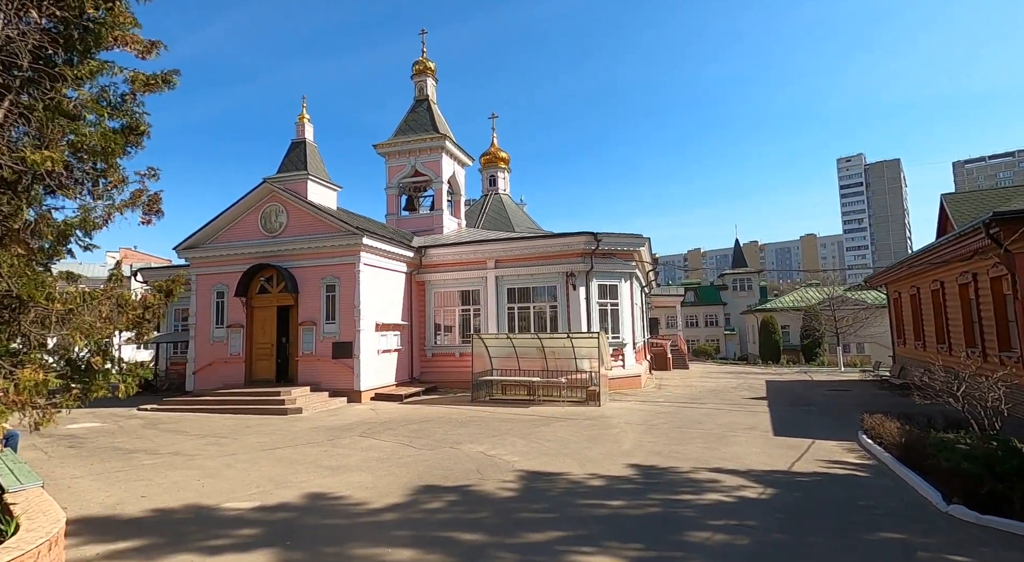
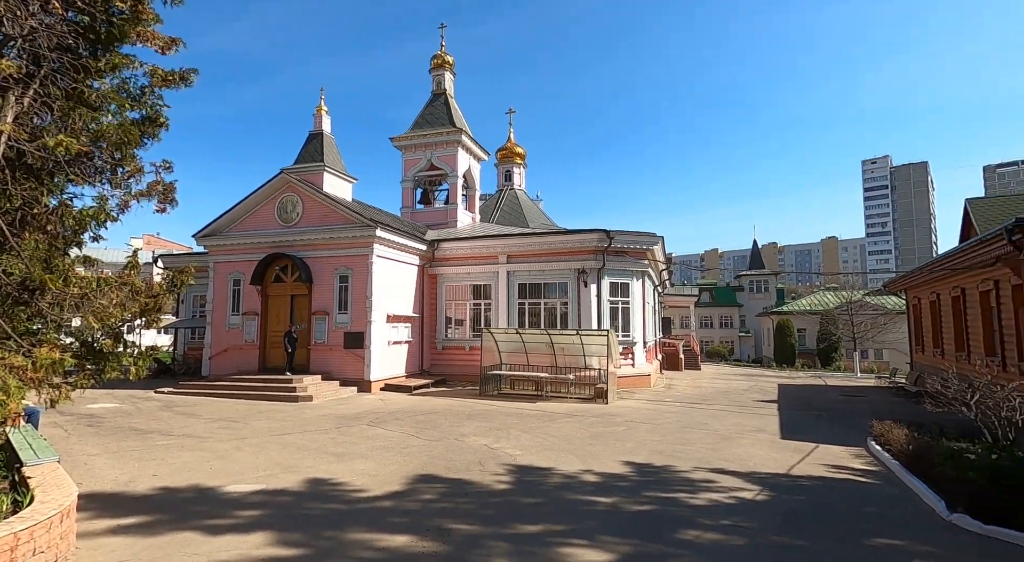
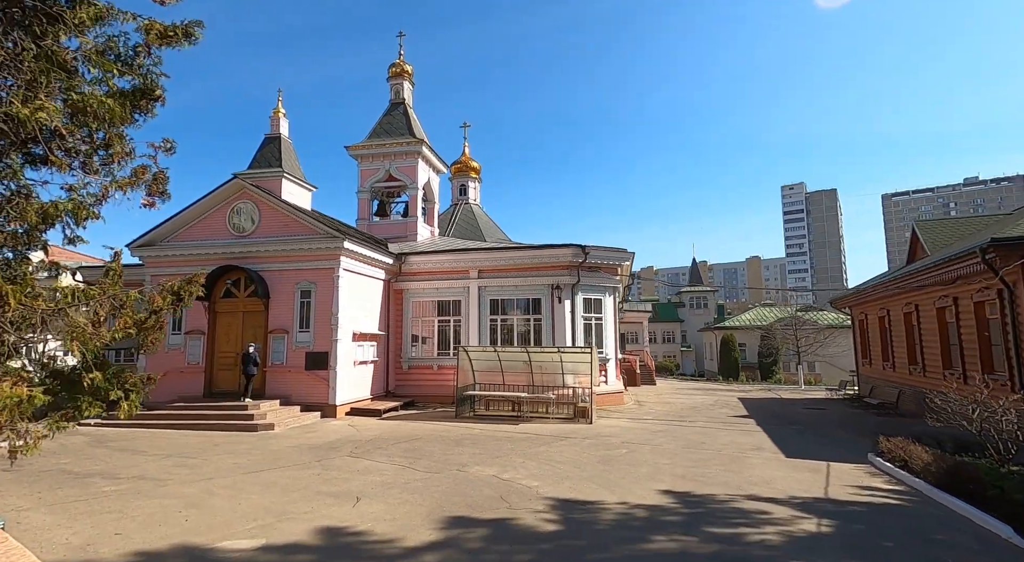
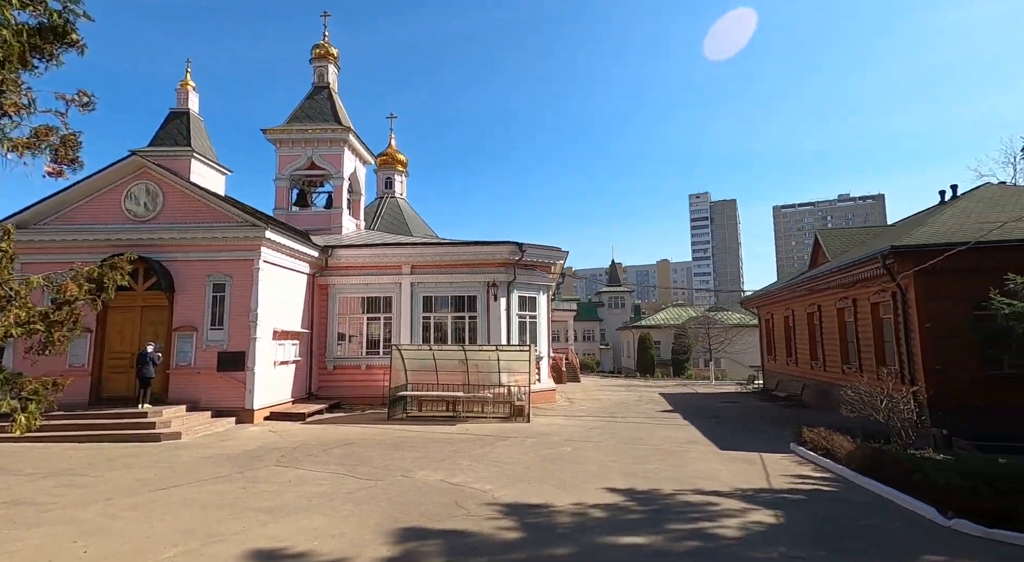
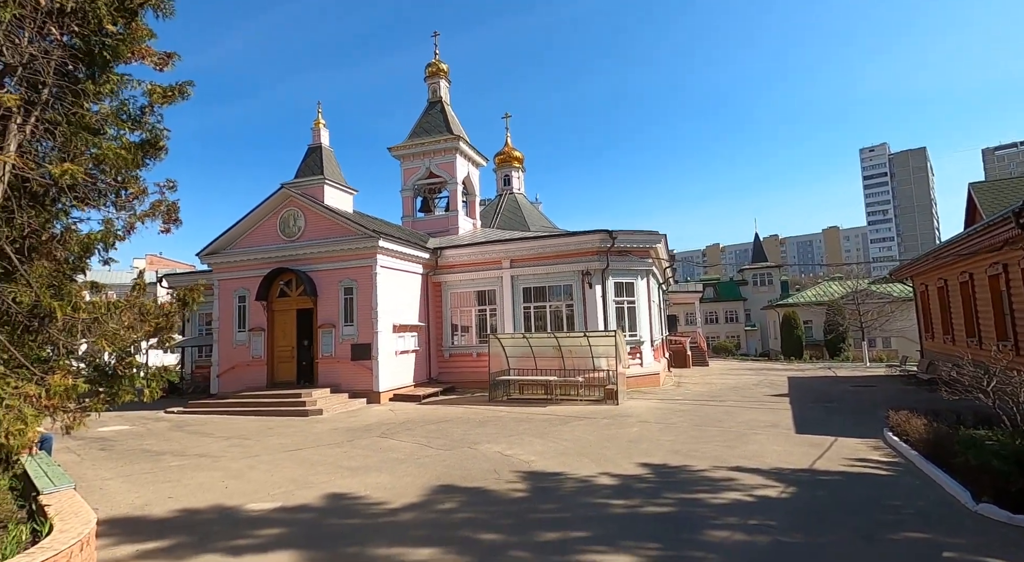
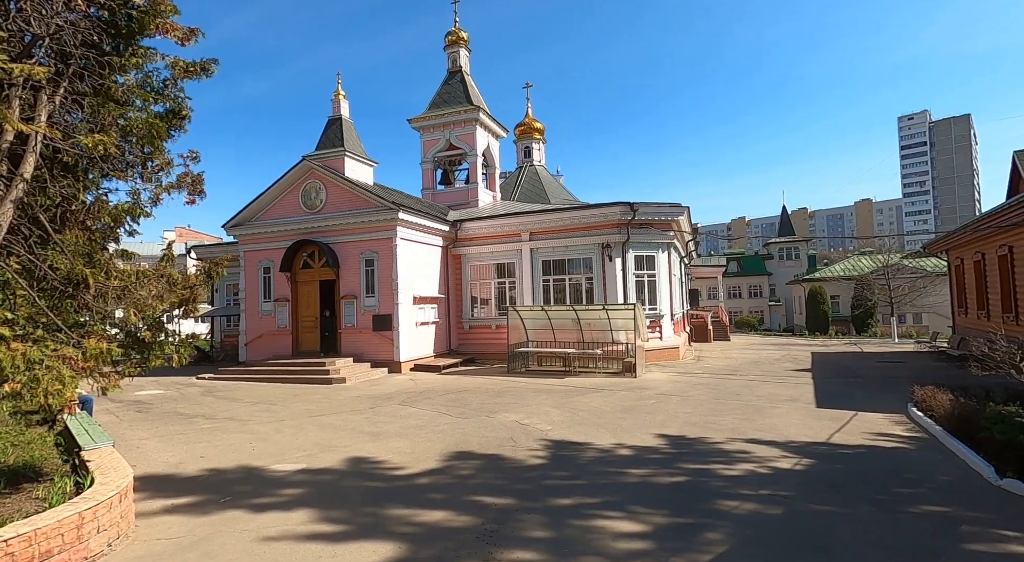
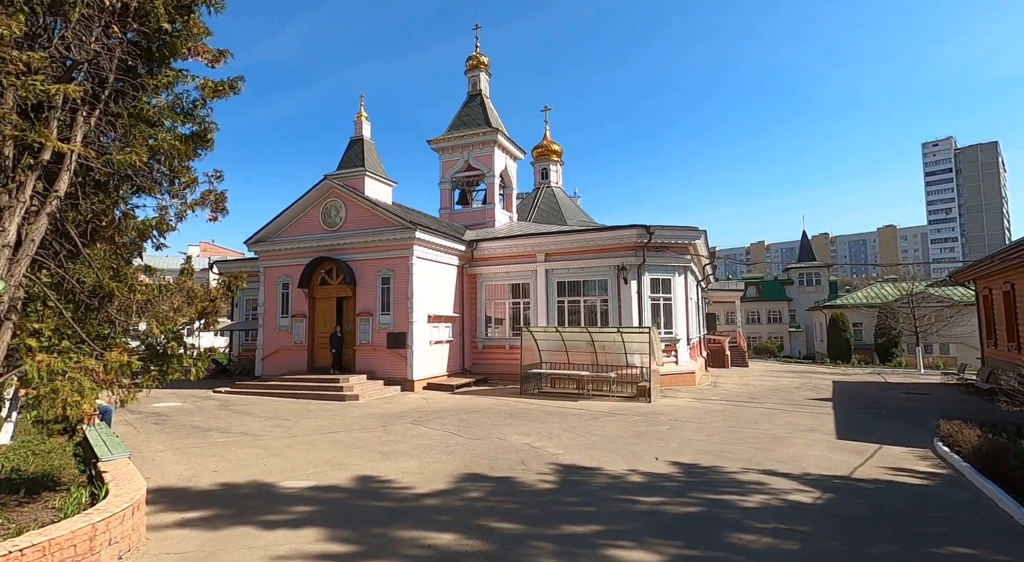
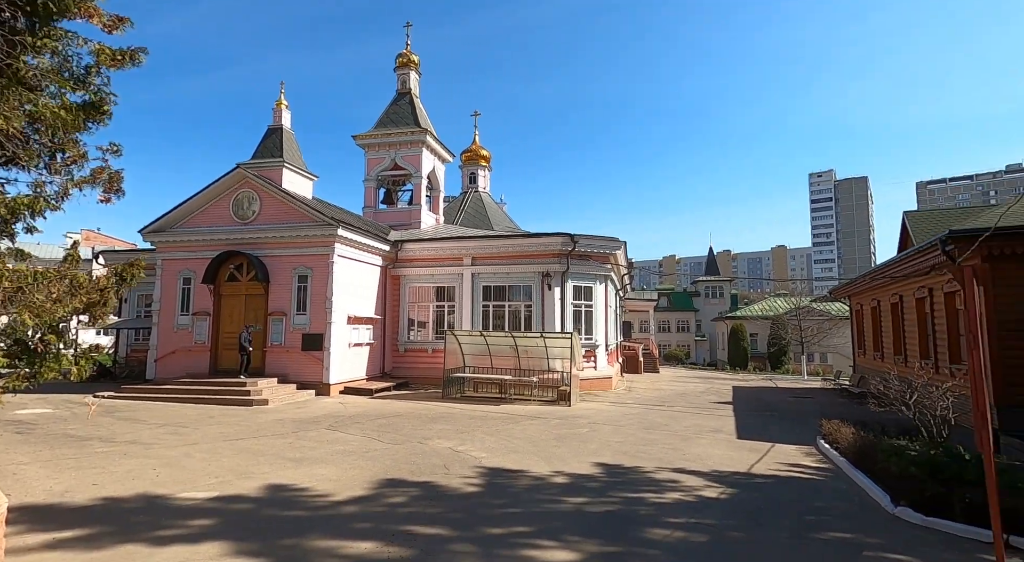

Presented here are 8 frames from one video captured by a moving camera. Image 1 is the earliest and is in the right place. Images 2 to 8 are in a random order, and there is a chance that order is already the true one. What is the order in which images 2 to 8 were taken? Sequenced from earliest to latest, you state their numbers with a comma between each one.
5, 6, 7, 2, 8, 3, 4
